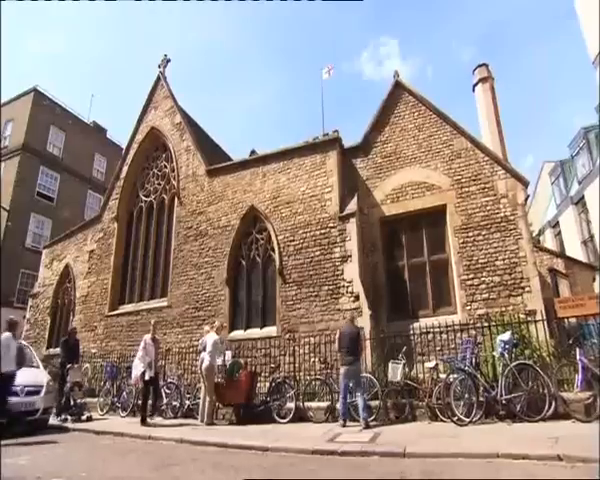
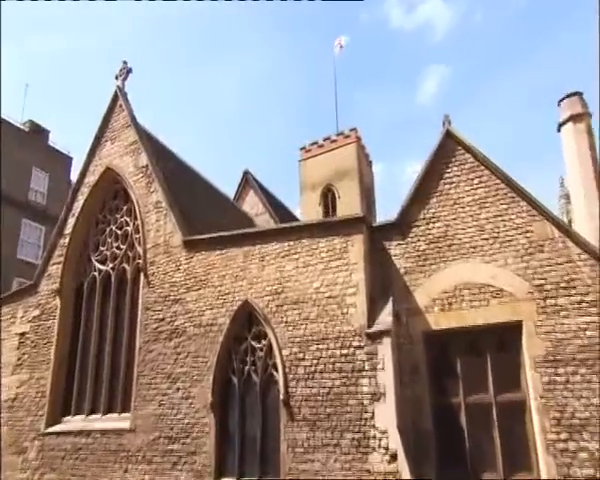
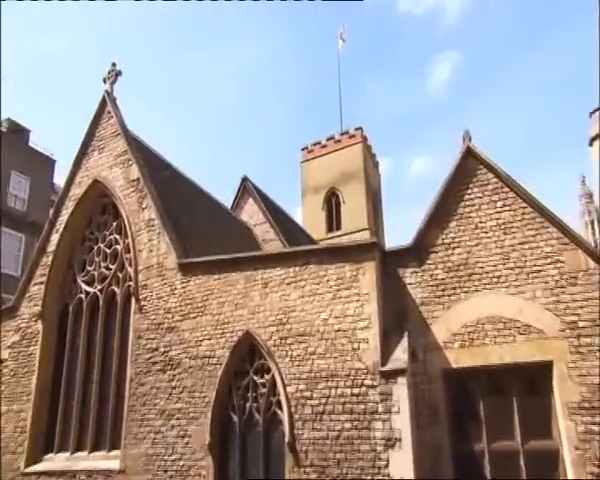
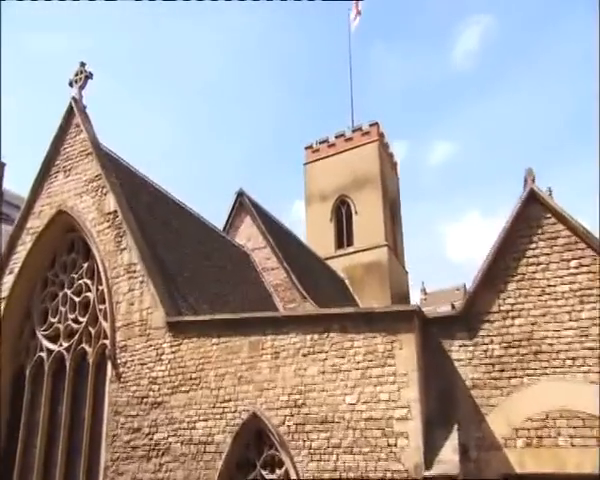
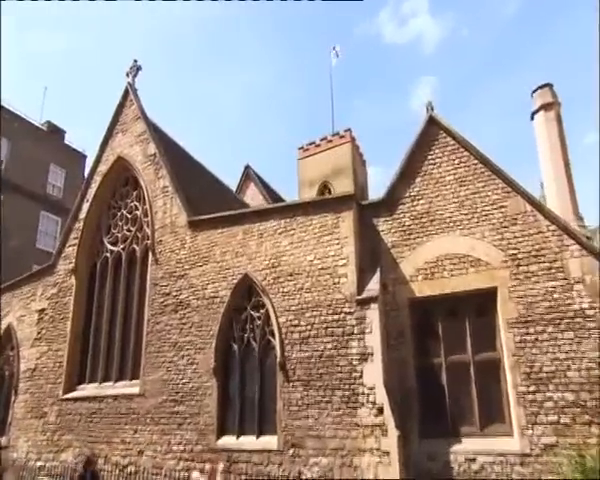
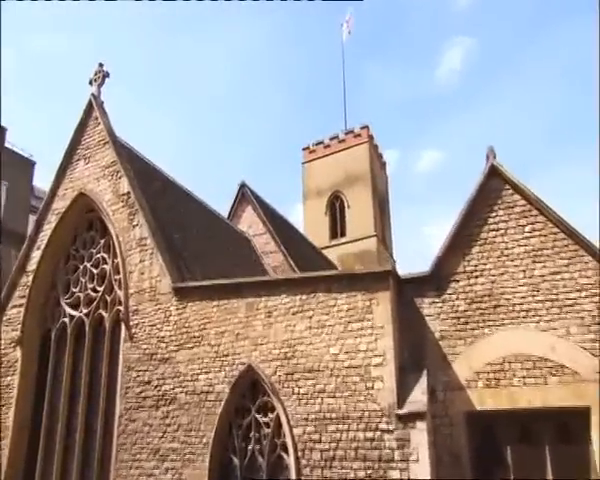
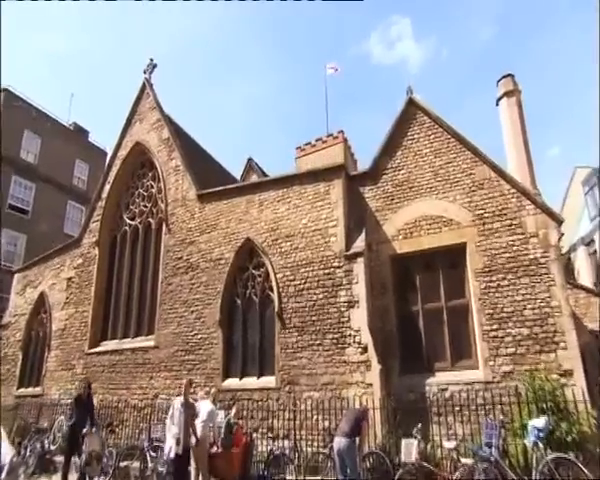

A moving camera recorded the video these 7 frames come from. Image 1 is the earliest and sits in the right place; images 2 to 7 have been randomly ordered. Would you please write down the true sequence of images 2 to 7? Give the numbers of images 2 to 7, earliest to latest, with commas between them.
7, 5, 2, 3, 6, 4
